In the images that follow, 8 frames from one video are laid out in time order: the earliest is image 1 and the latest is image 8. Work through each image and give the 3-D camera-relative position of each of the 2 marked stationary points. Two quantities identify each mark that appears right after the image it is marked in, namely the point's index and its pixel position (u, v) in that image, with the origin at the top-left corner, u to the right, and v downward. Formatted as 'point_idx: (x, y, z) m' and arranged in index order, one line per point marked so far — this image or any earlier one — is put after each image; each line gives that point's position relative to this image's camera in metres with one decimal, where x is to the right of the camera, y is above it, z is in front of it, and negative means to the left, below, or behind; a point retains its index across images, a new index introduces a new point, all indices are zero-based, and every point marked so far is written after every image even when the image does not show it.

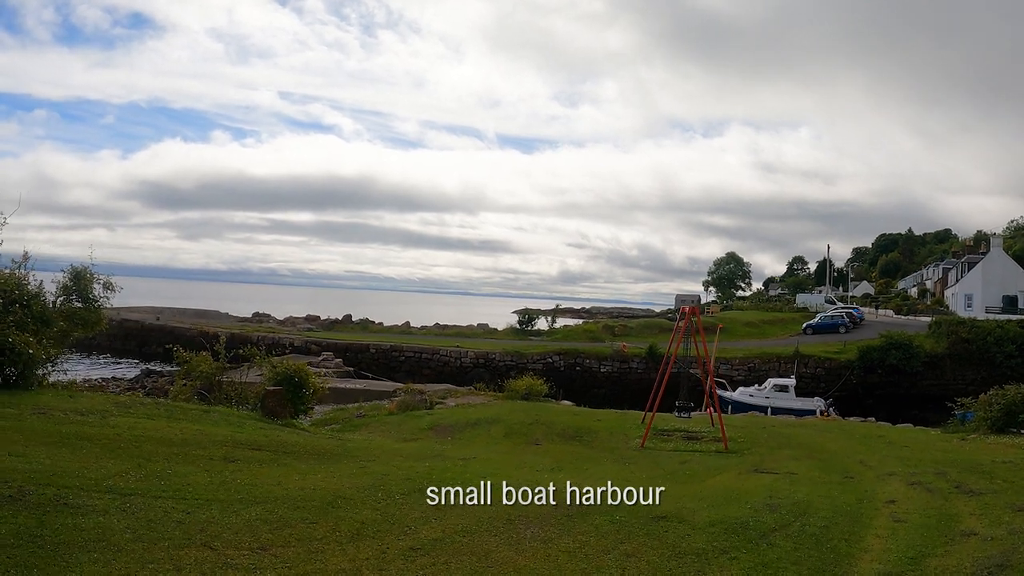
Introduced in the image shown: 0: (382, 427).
0: (-3.3, -3.5, +17.8) m
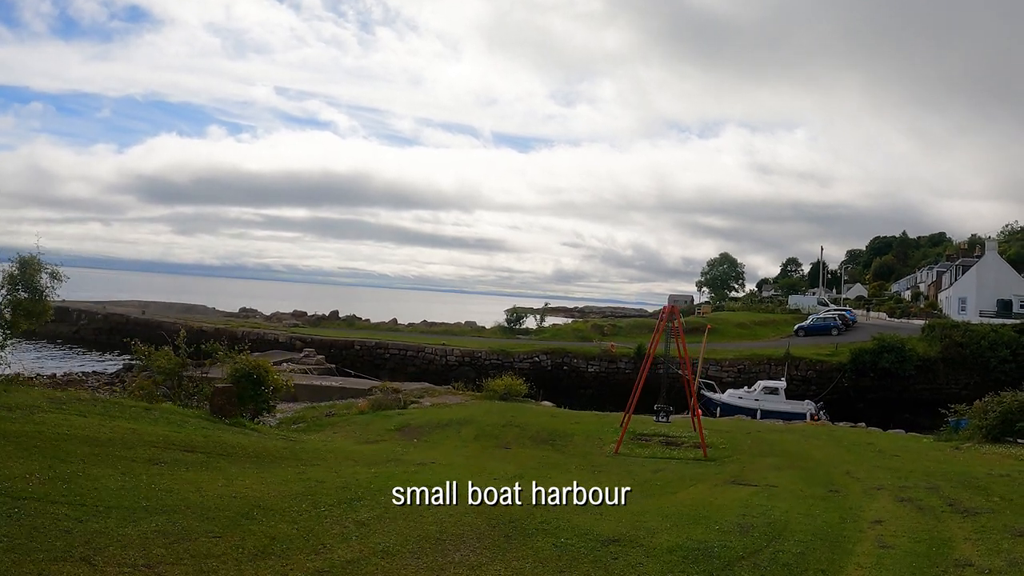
0: (-3.9, -3.4, +16.9) m
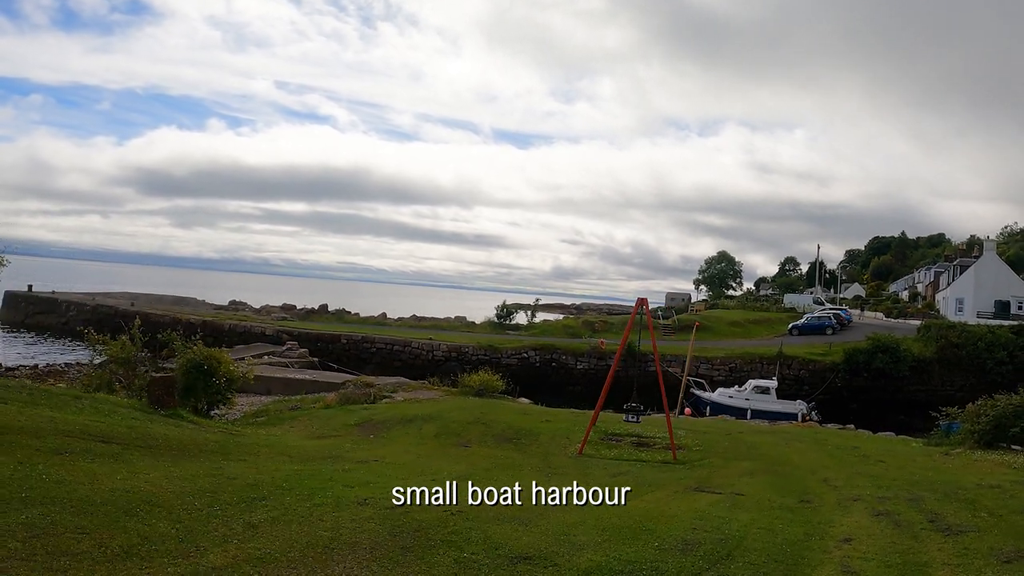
0: (-4.7, -3.1, +16.0) m
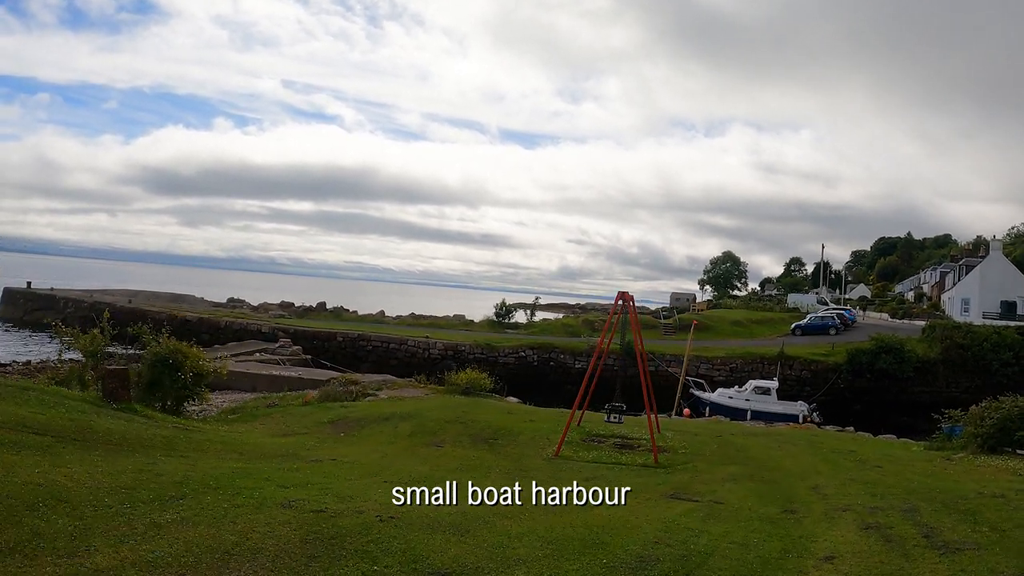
0: (-5.1, -2.9, +15.4) m
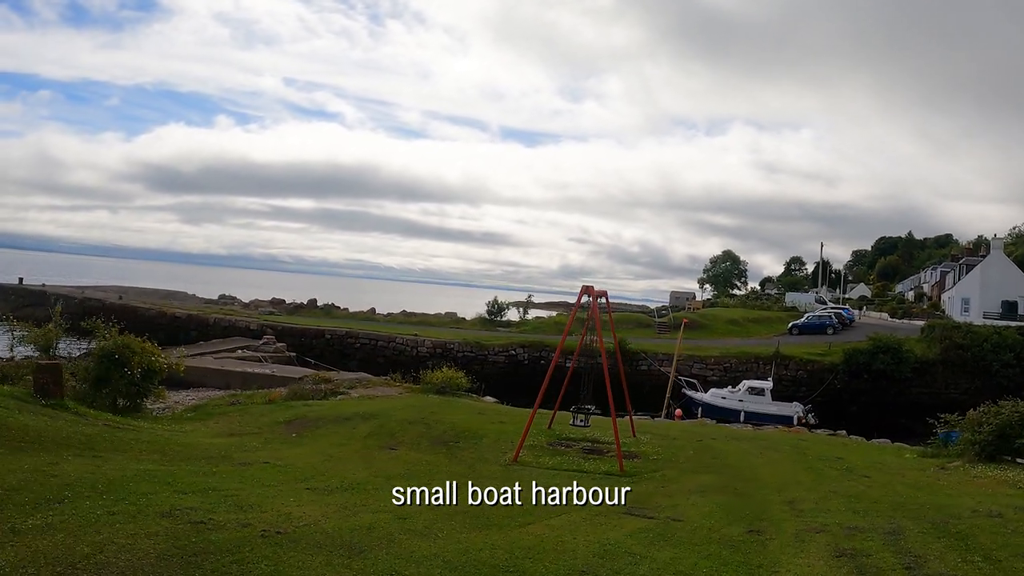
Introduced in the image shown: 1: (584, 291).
0: (-5.7, -2.8, +14.5) m
1: (+1.1, -0.1, +11.0) m
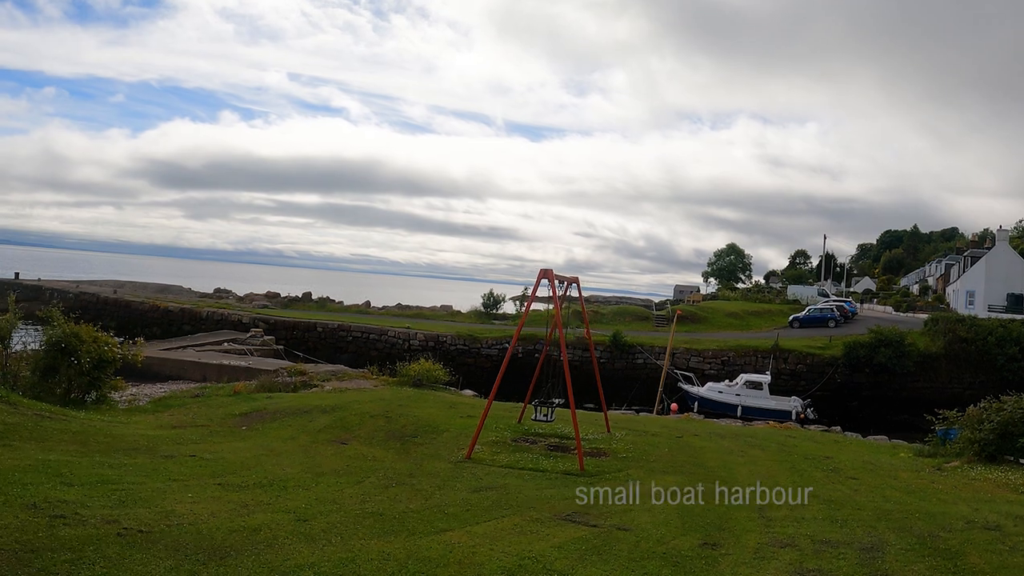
0: (-6.3, -2.5, +13.6) m
1: (+0.5, +0.2, +10.1) m
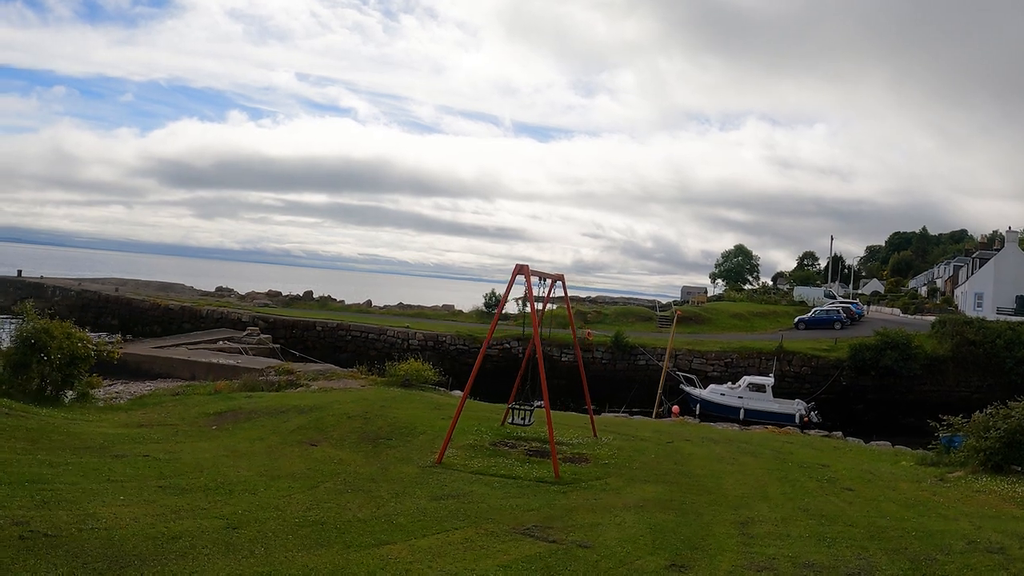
0: (-6.6, -2.4, +13.1) m
1: (+0.2, +0.2, +9.6) m
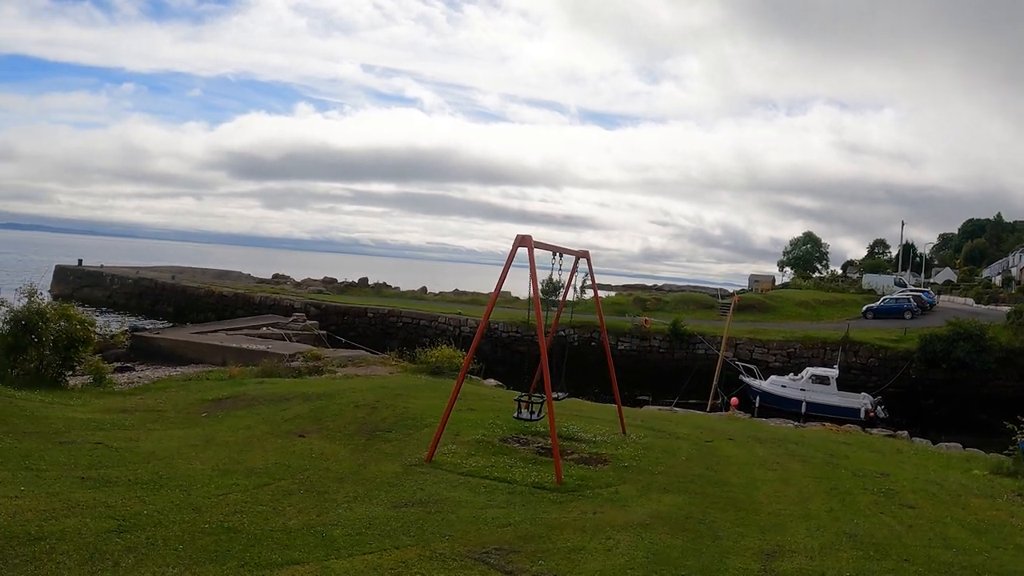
0: (-6.2, -2.0, +12.5) m
1: (+0.2, +0.5, +8.3) m
